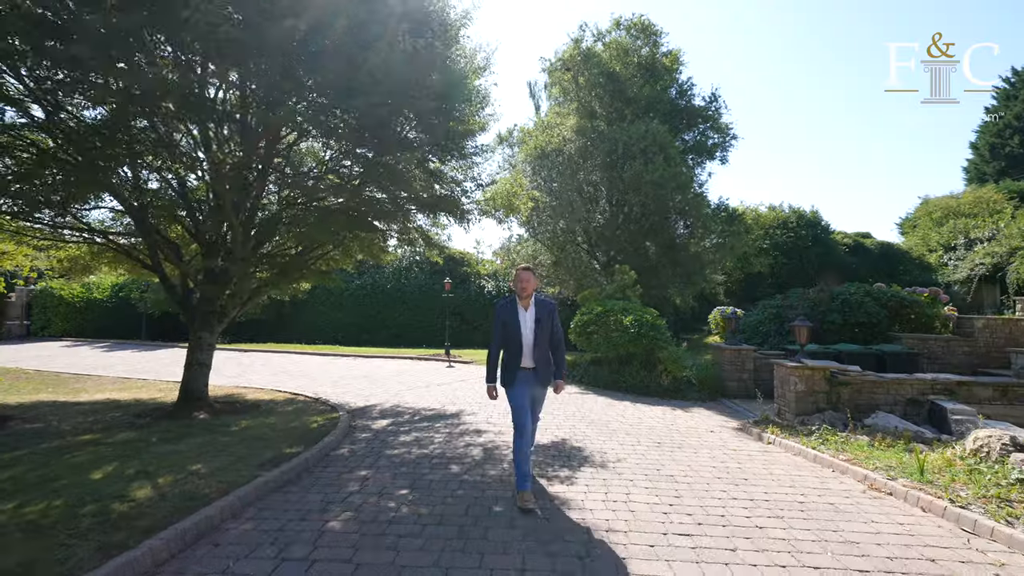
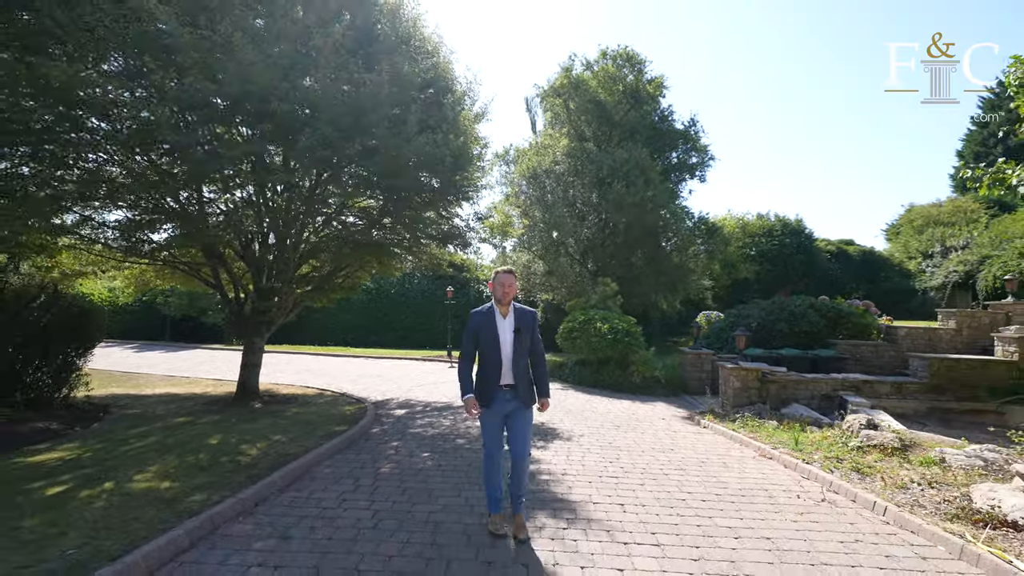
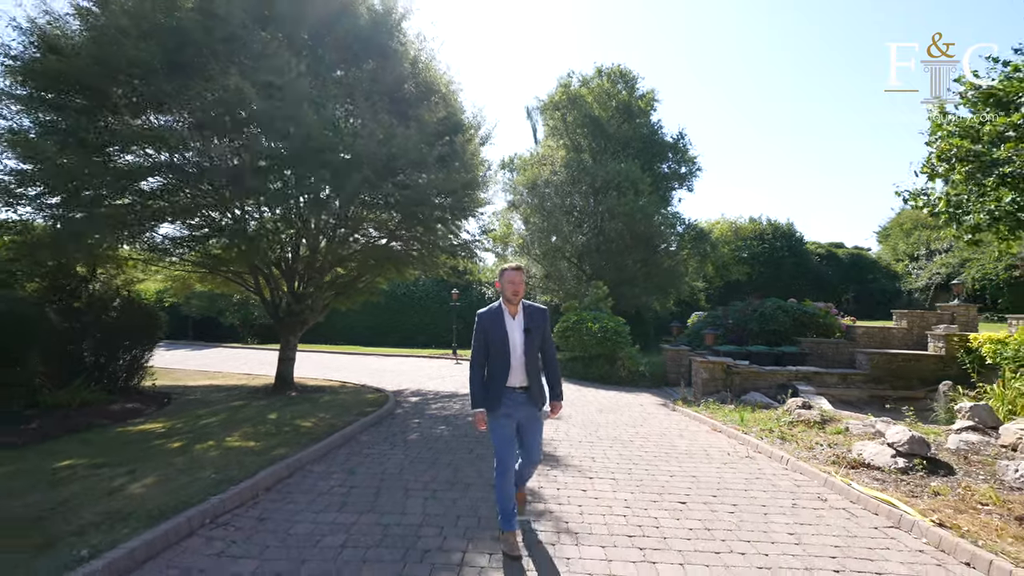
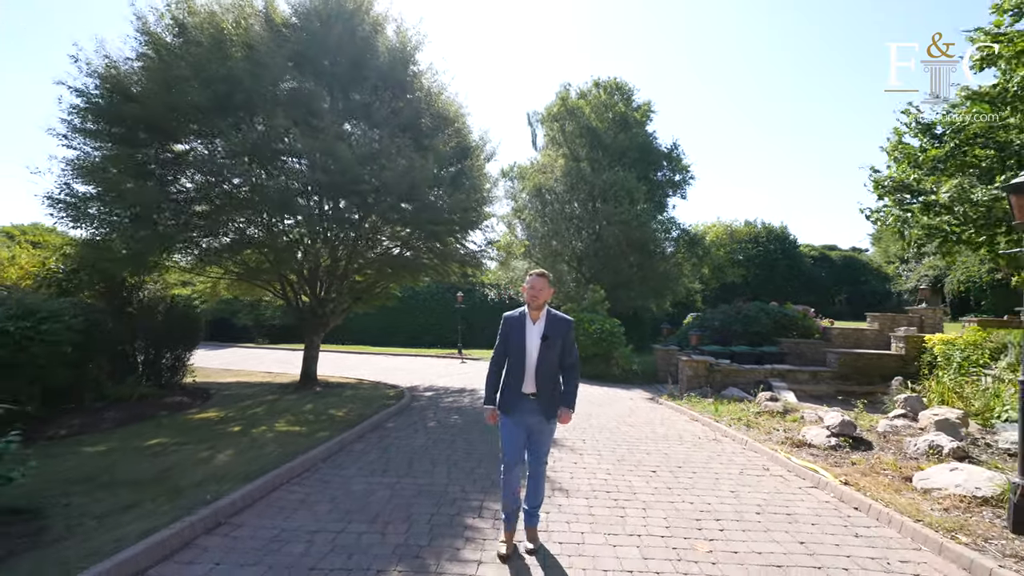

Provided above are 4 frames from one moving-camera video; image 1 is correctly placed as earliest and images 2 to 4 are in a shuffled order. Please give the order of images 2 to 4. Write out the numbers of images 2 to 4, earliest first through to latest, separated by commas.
2, 3, 4
